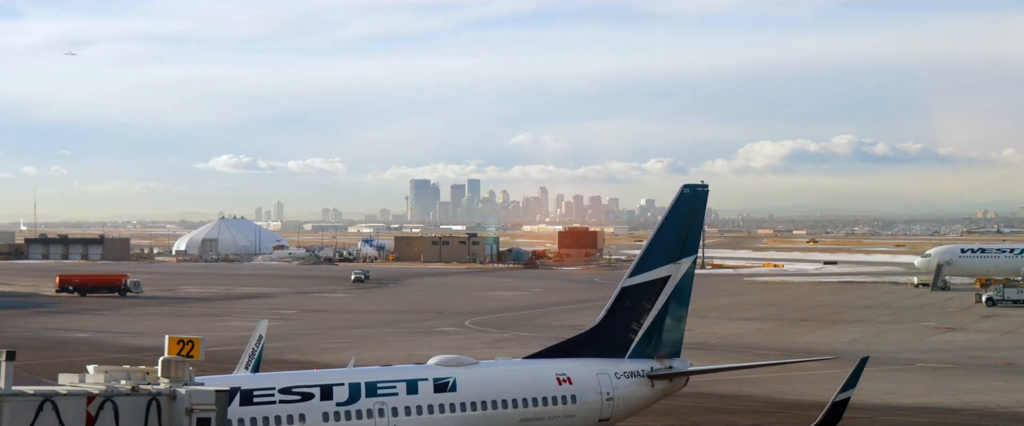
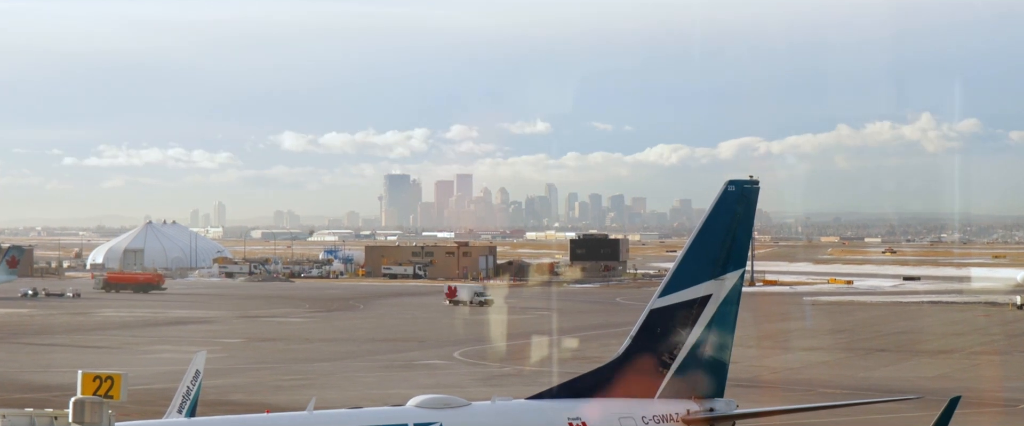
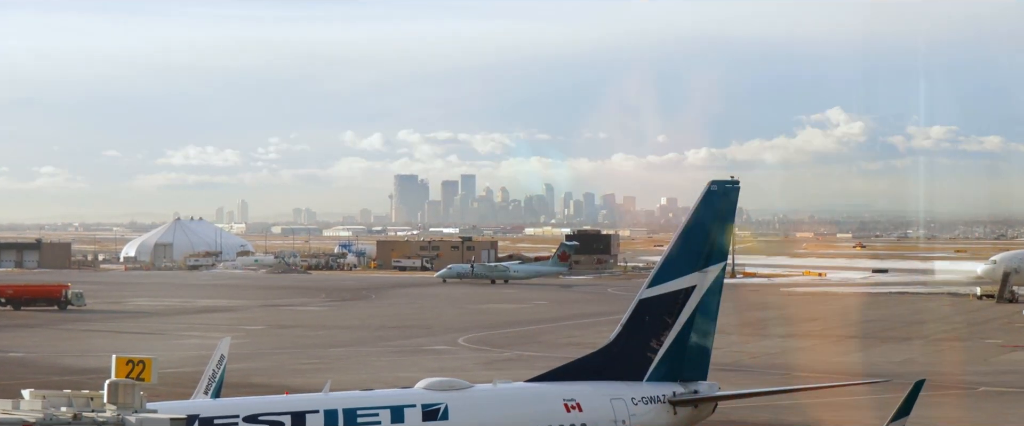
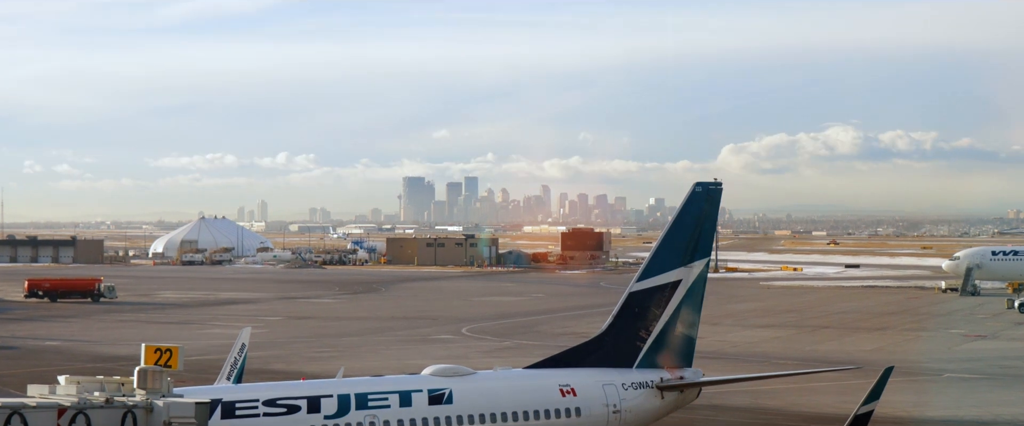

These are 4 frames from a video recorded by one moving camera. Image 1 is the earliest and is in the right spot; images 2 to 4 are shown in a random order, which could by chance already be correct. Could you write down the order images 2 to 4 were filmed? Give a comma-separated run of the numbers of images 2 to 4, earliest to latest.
4, 3, 2
